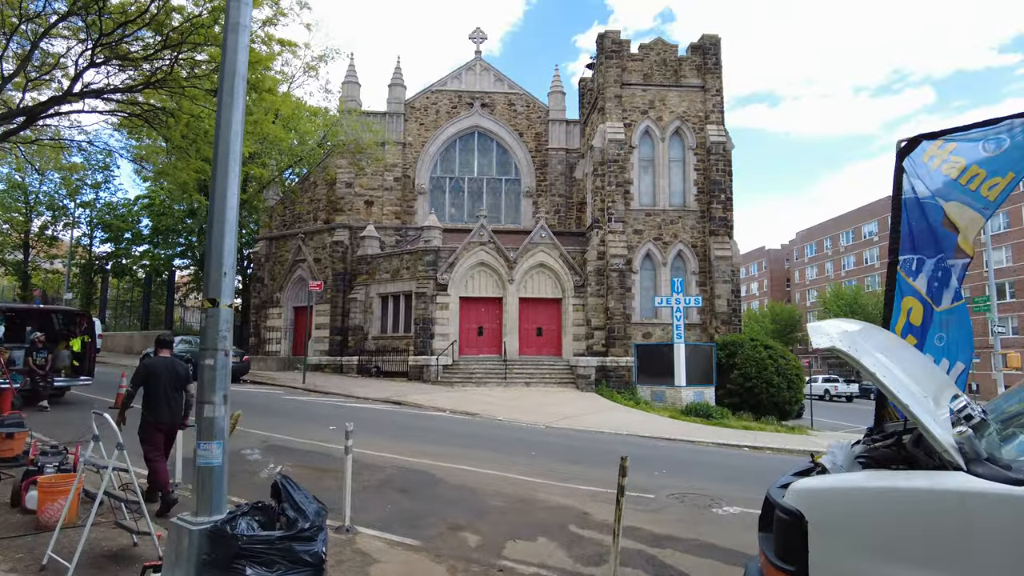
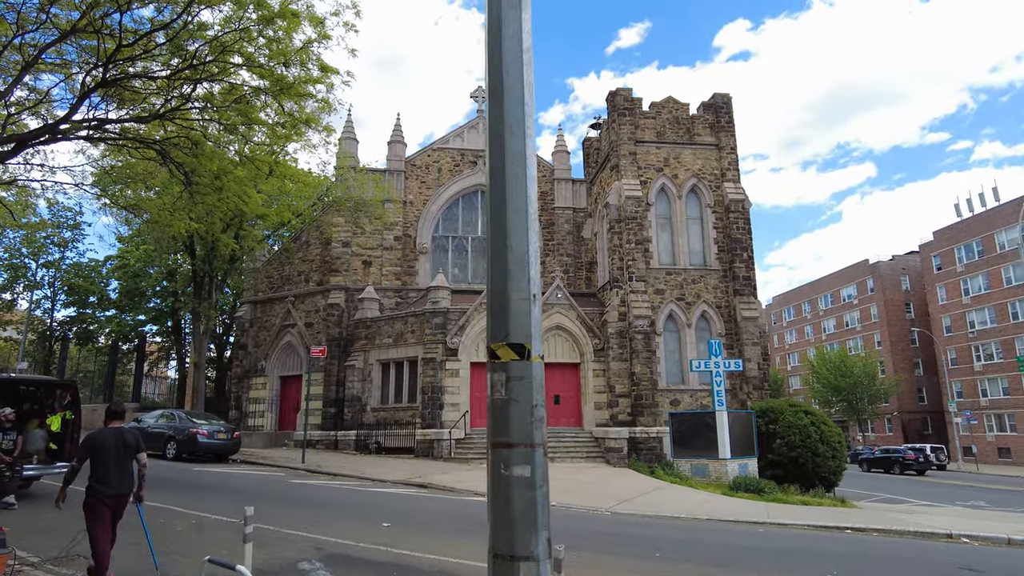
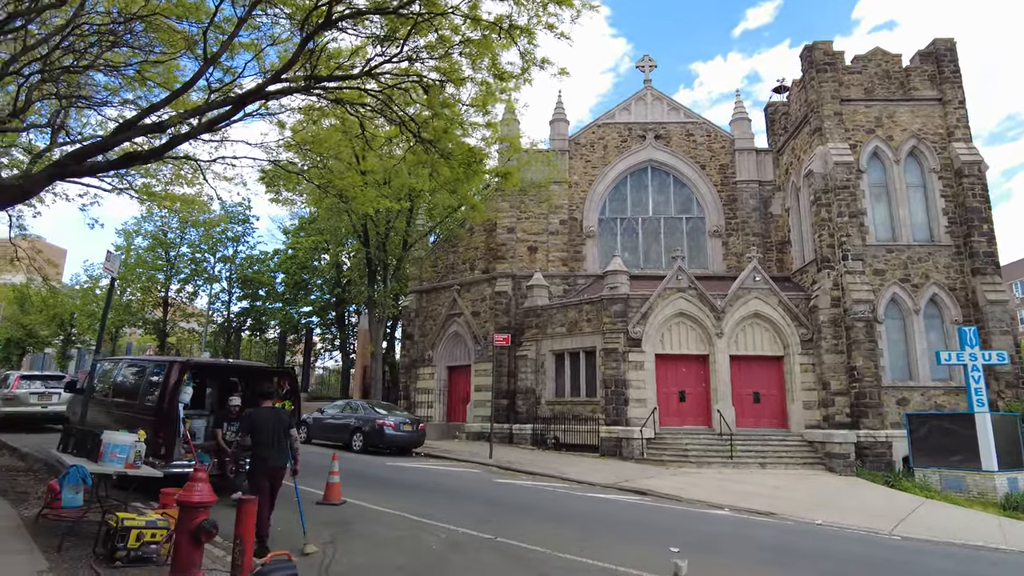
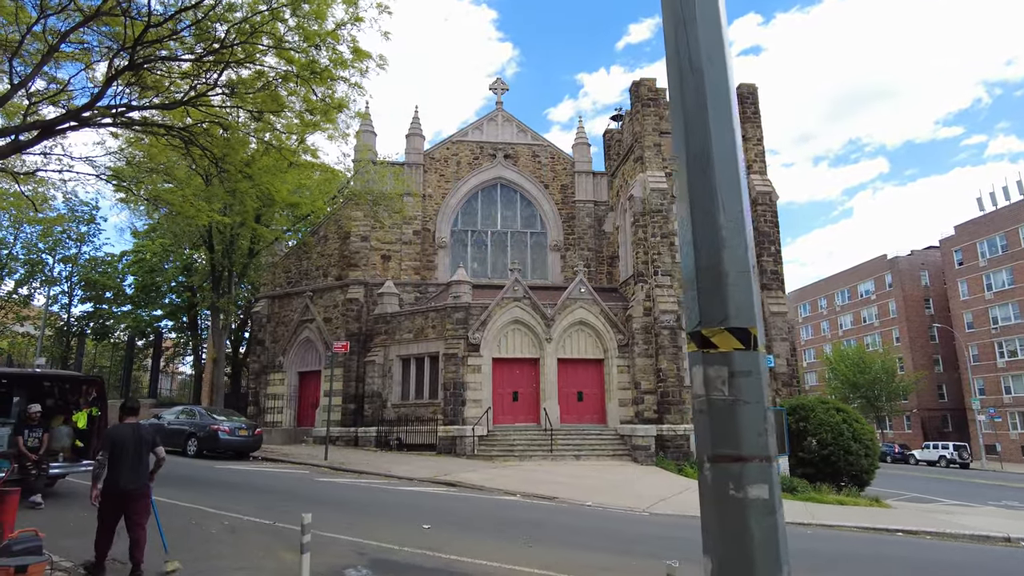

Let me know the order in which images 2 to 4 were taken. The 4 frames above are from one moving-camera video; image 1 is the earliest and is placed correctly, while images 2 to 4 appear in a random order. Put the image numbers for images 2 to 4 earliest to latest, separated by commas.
2, 4, 3
